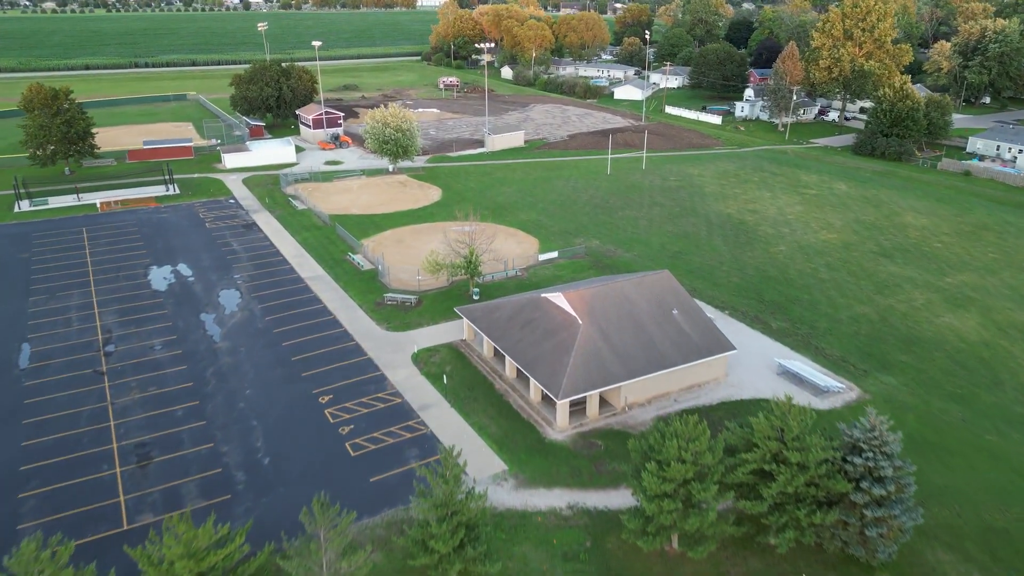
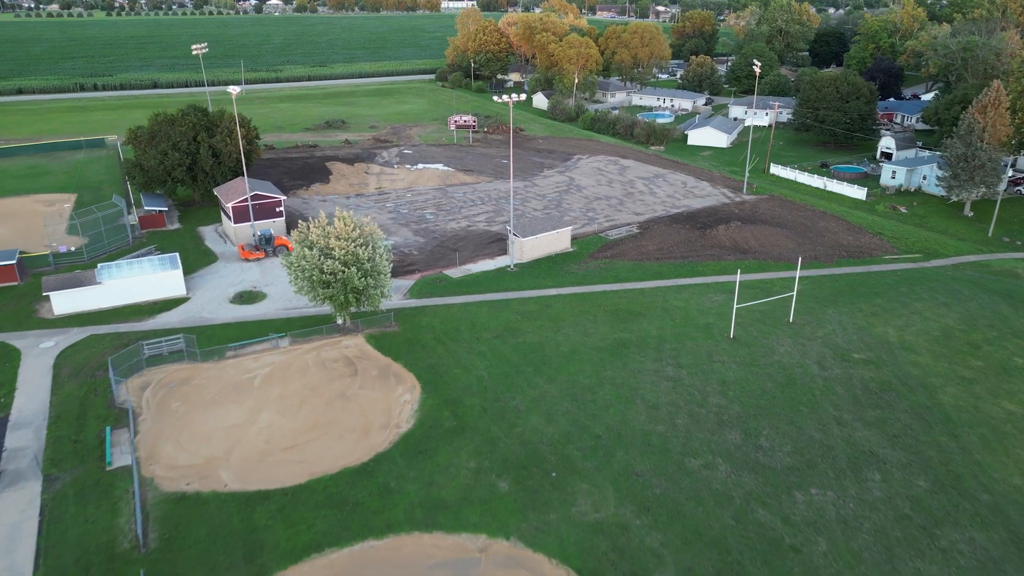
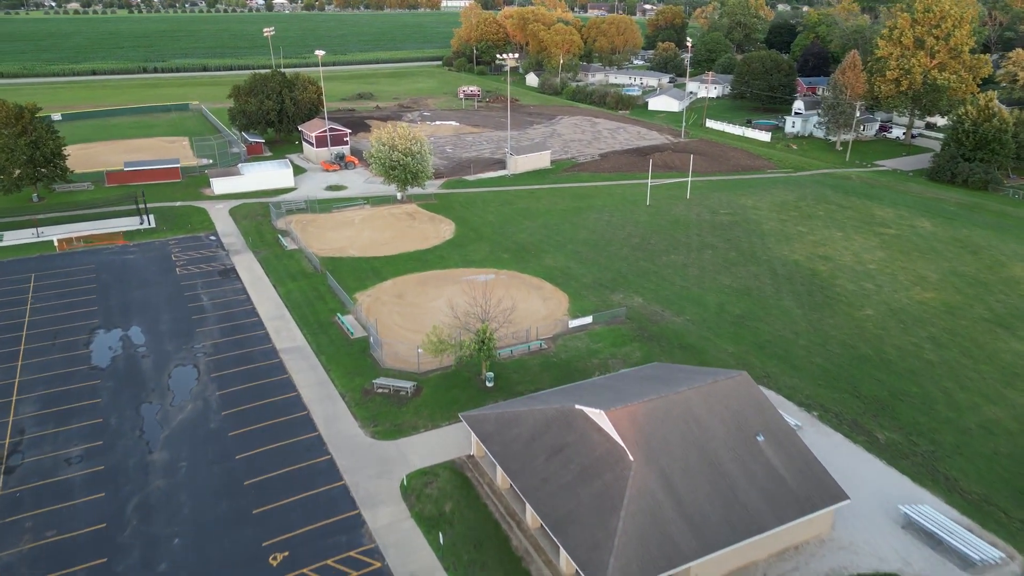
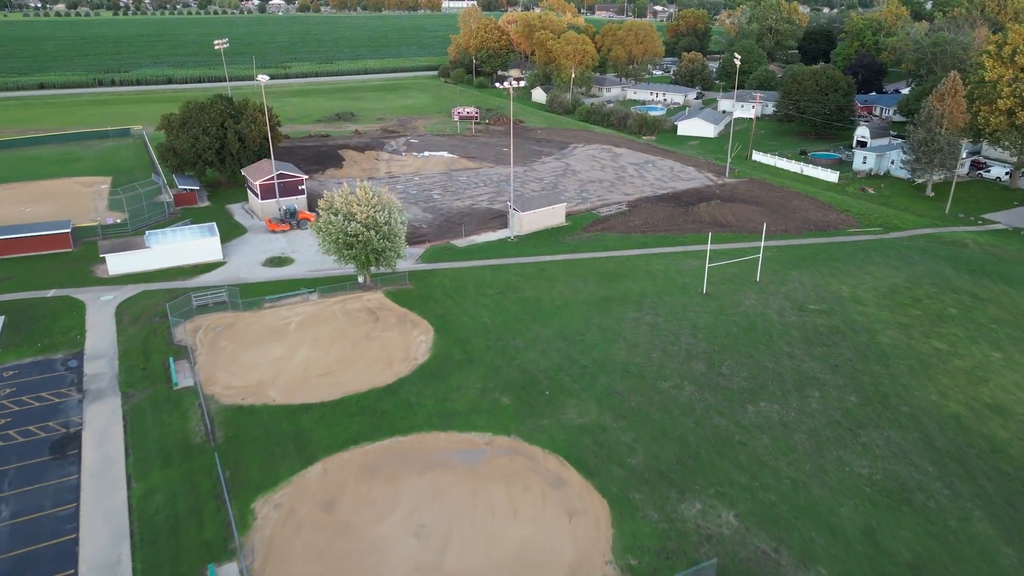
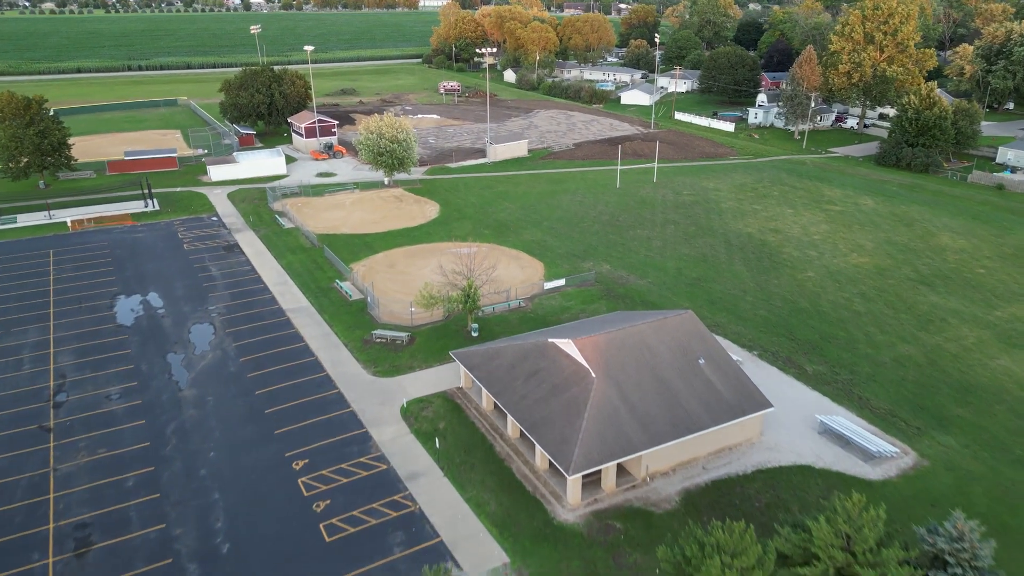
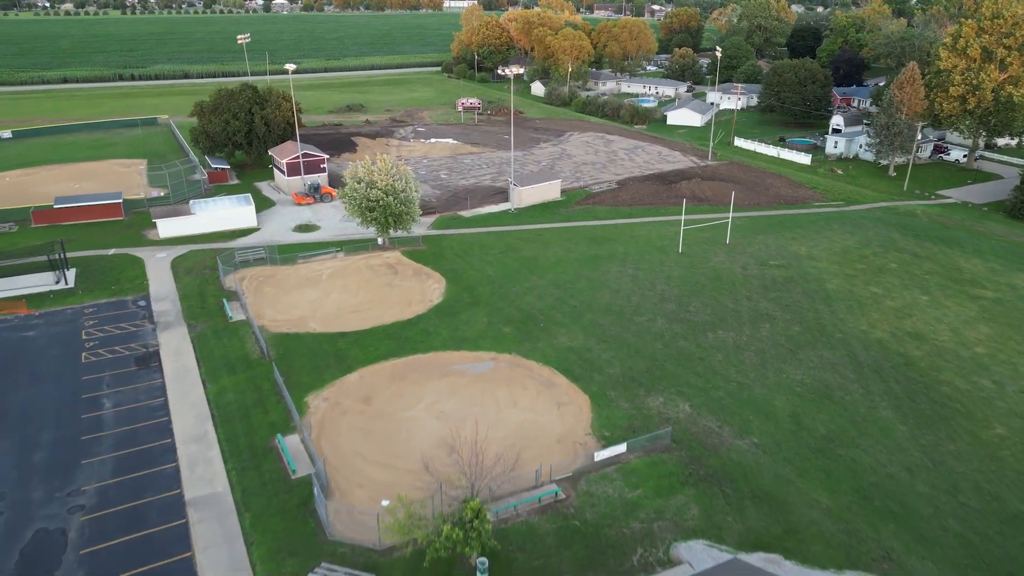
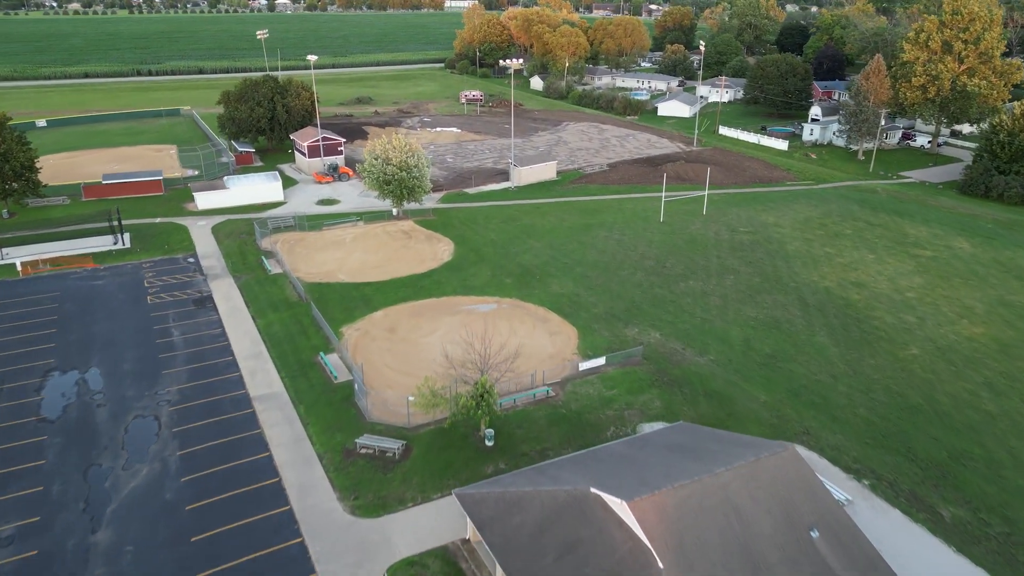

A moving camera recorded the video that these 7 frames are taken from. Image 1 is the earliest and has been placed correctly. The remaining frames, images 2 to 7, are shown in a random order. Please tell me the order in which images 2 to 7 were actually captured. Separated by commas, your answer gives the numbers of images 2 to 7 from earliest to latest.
5, 3, 7, 6, 4, 2
